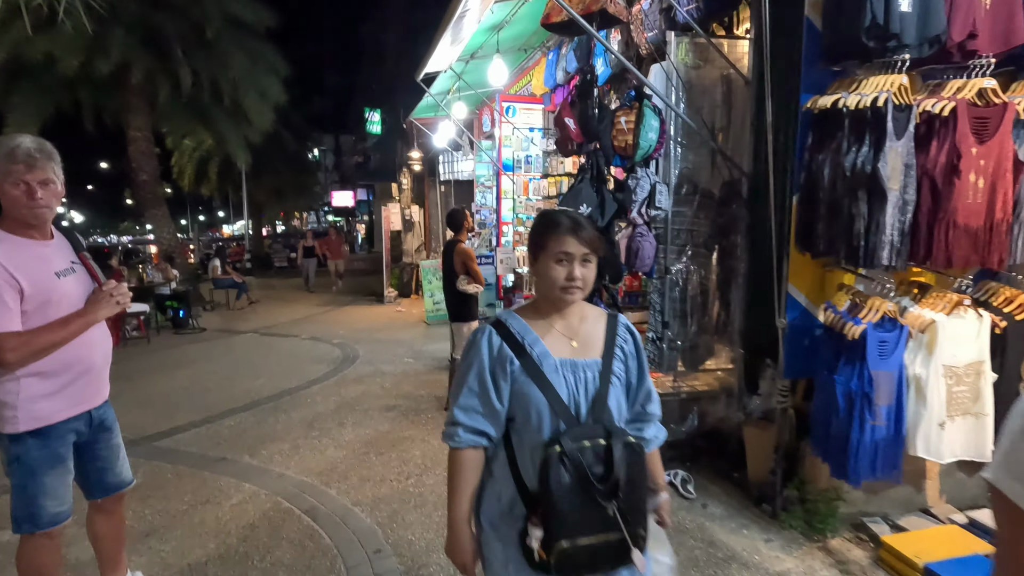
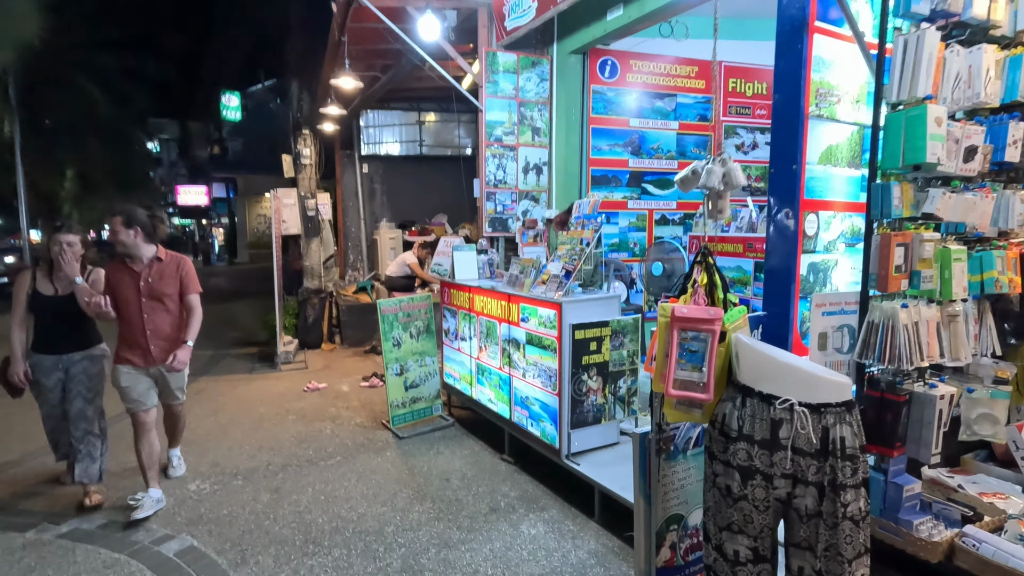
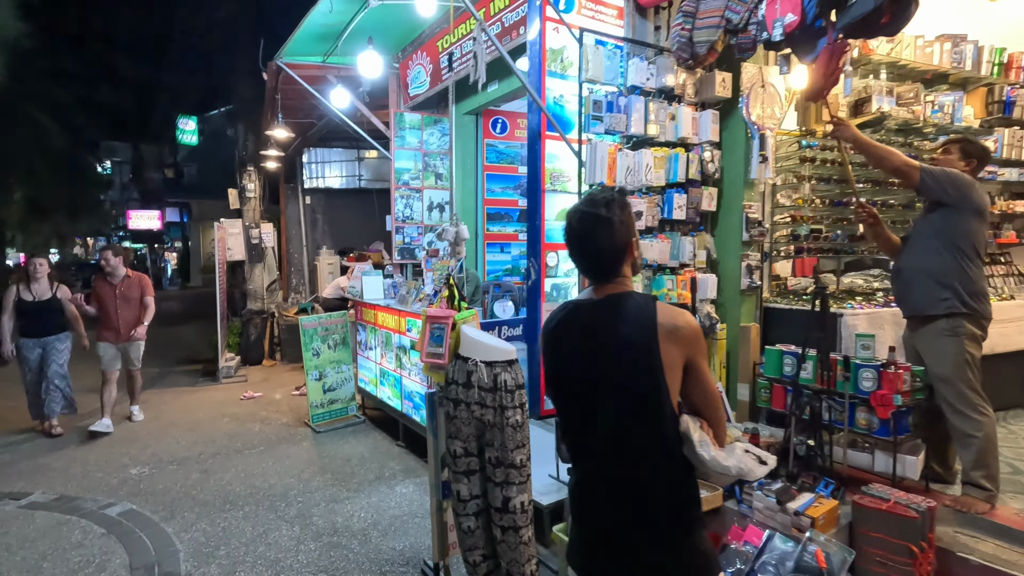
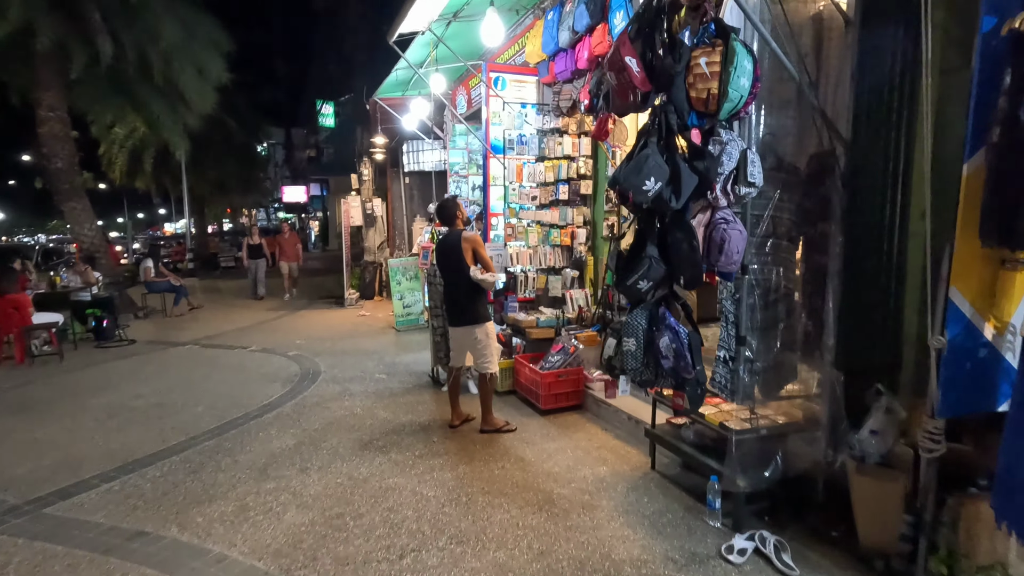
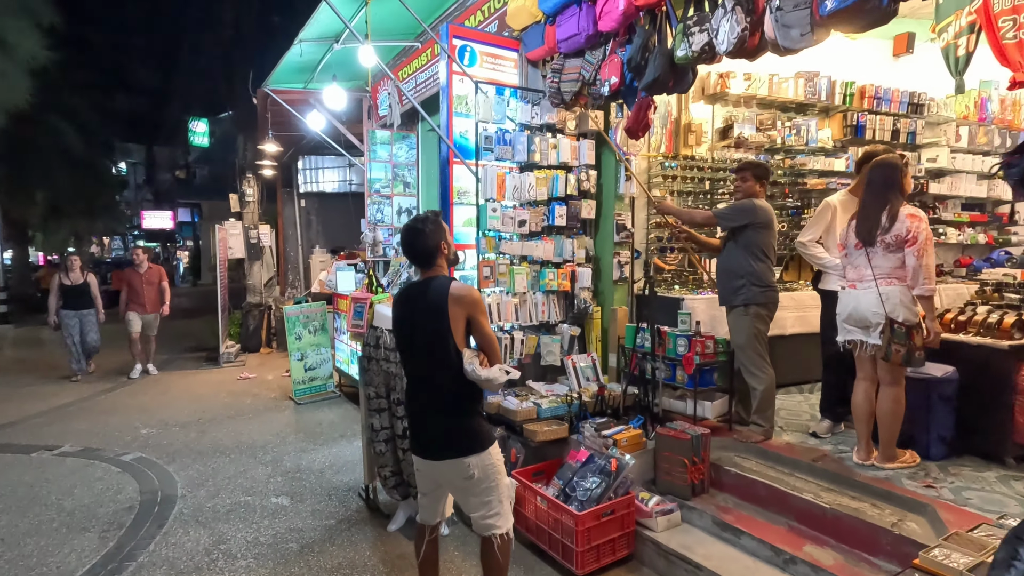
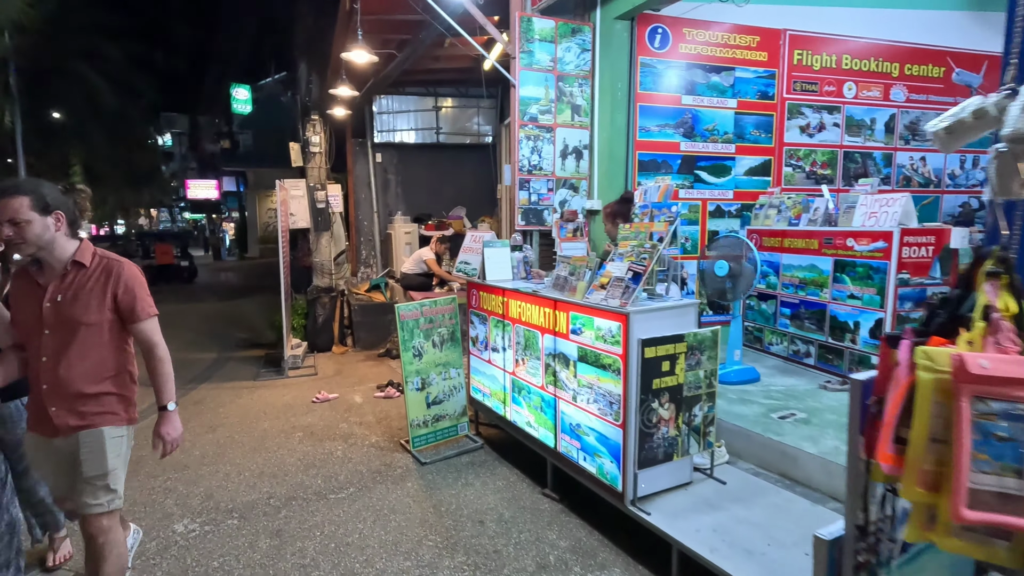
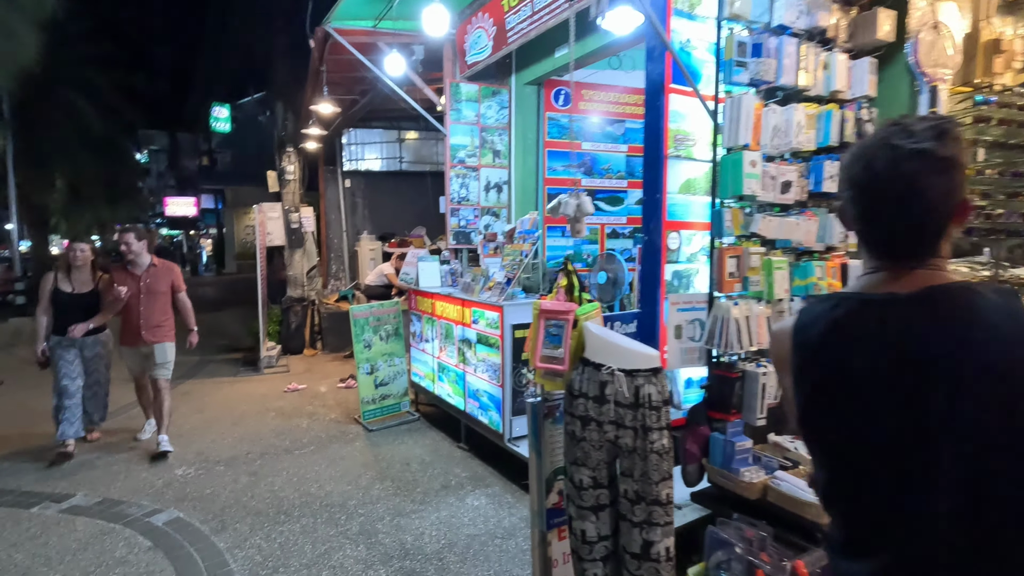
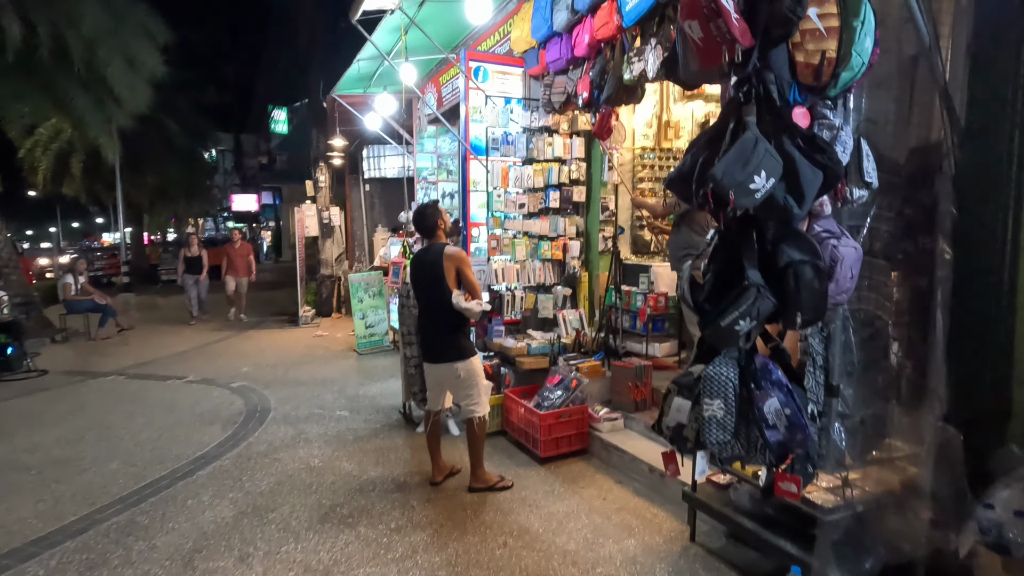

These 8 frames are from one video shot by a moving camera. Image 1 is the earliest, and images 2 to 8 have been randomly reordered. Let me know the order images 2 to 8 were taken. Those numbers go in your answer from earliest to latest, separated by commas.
4, 8, 5, 3, 7, 2, 6
